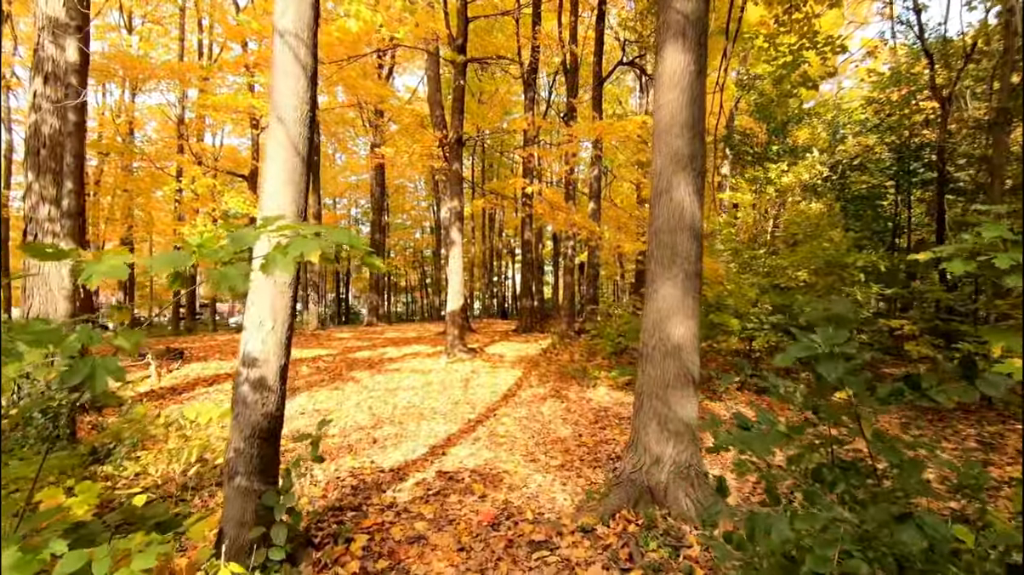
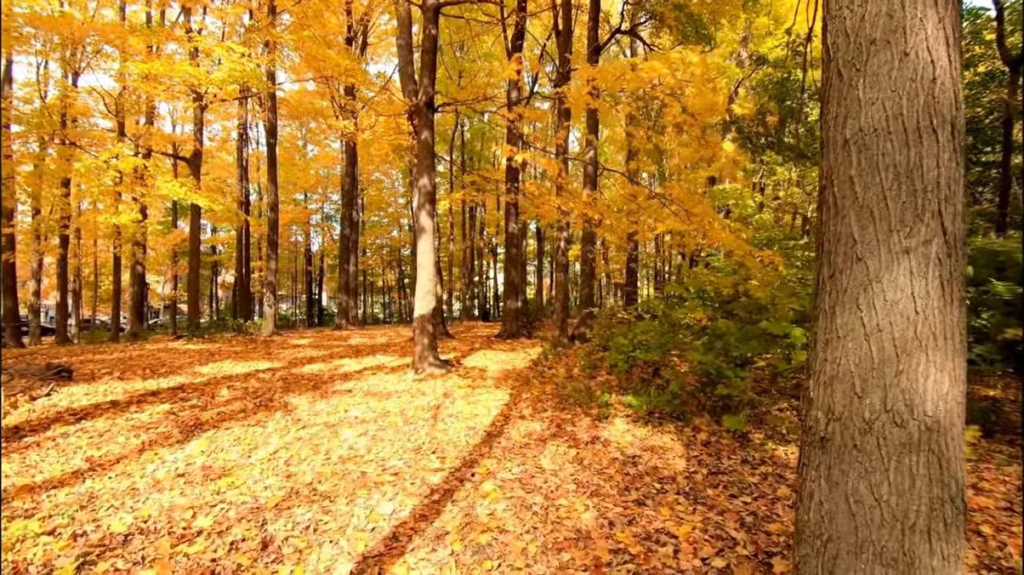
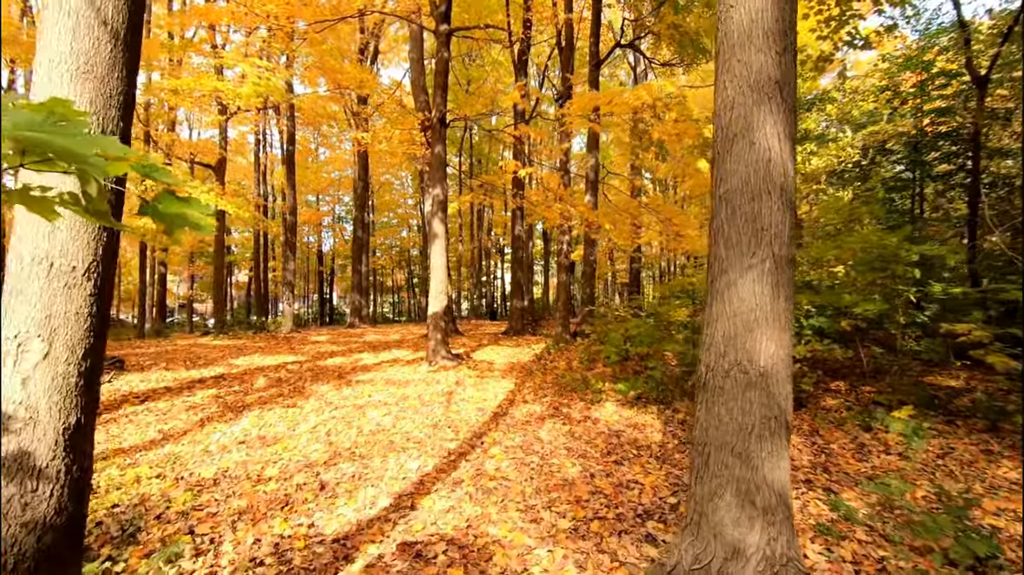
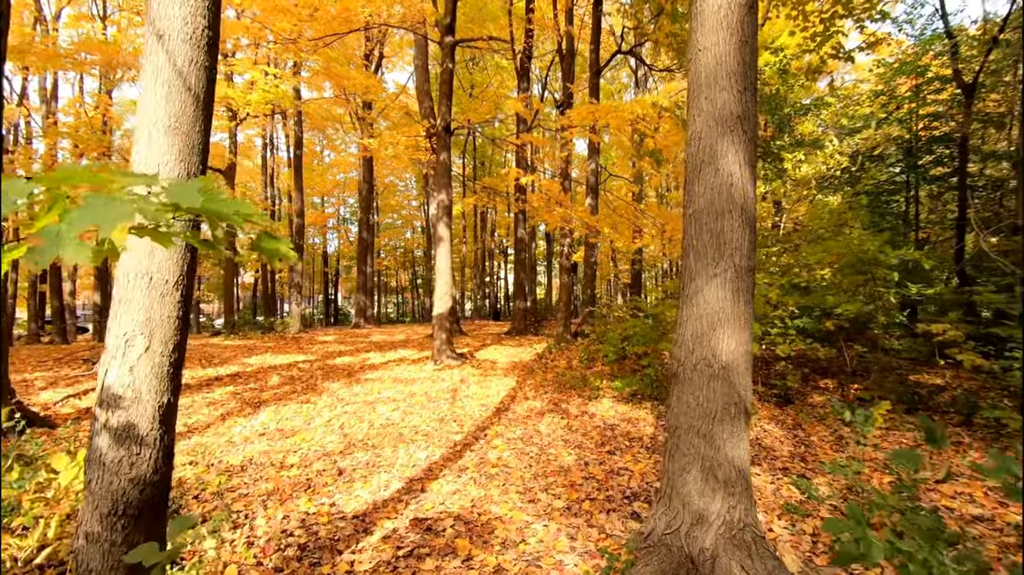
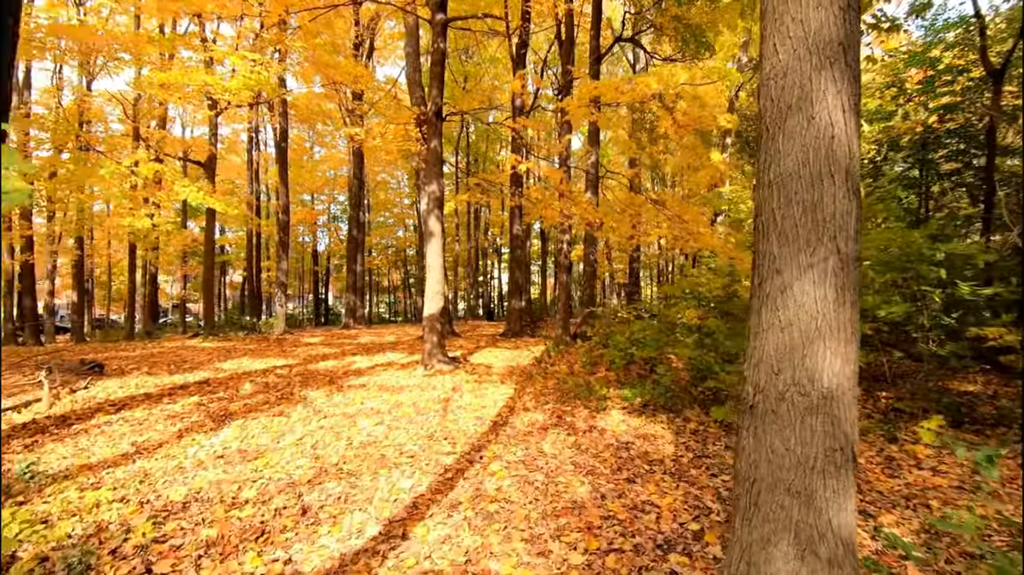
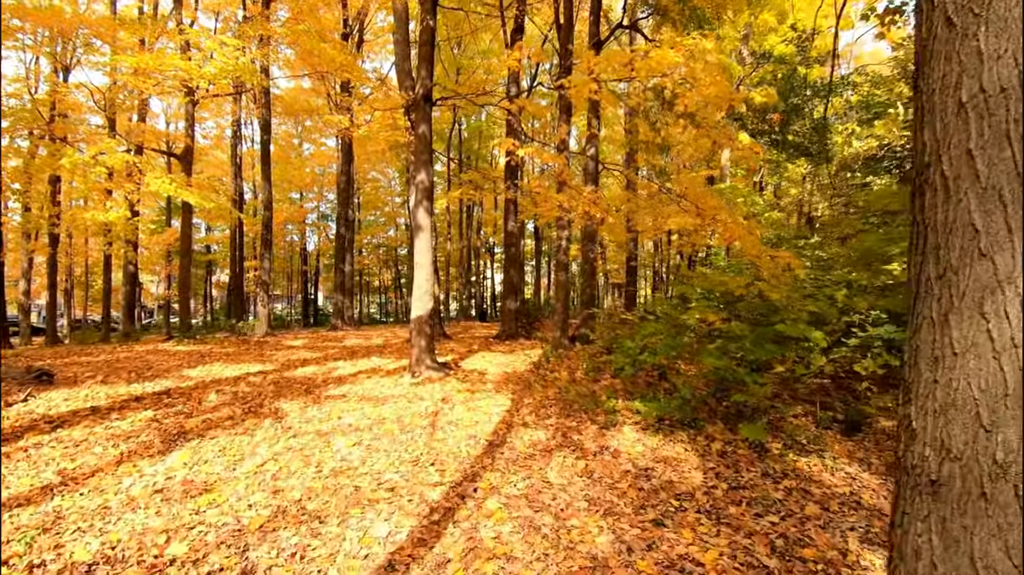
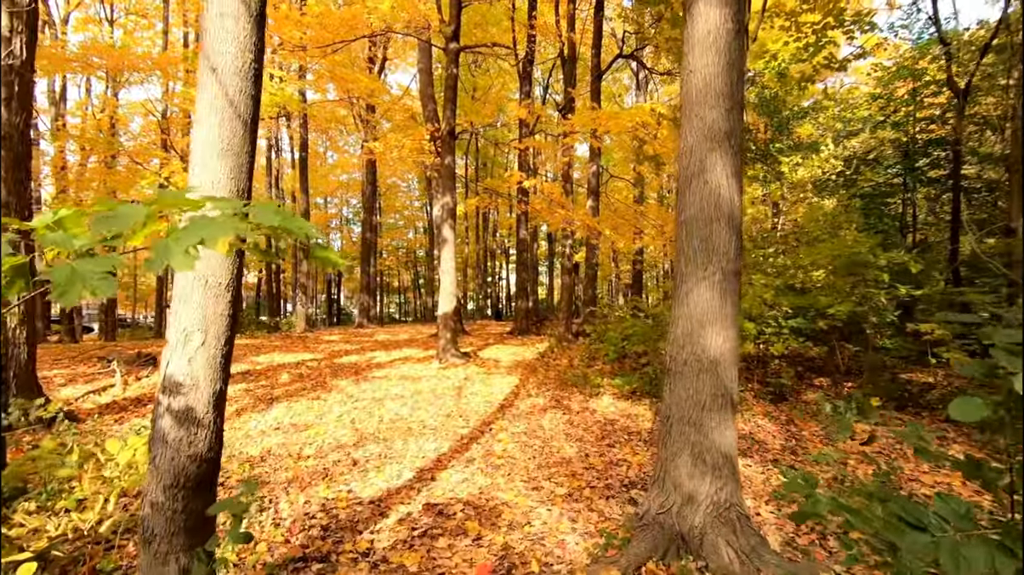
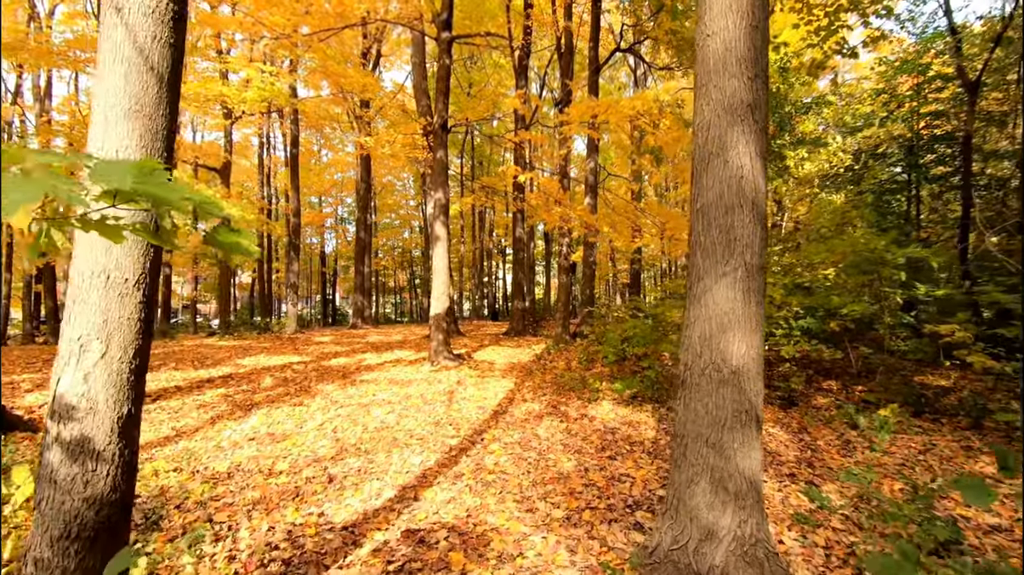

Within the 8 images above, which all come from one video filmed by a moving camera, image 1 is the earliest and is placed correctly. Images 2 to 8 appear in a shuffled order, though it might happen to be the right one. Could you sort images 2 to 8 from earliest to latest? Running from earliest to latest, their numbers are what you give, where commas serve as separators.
7, 4, 8, 3, 5, 2, 6
